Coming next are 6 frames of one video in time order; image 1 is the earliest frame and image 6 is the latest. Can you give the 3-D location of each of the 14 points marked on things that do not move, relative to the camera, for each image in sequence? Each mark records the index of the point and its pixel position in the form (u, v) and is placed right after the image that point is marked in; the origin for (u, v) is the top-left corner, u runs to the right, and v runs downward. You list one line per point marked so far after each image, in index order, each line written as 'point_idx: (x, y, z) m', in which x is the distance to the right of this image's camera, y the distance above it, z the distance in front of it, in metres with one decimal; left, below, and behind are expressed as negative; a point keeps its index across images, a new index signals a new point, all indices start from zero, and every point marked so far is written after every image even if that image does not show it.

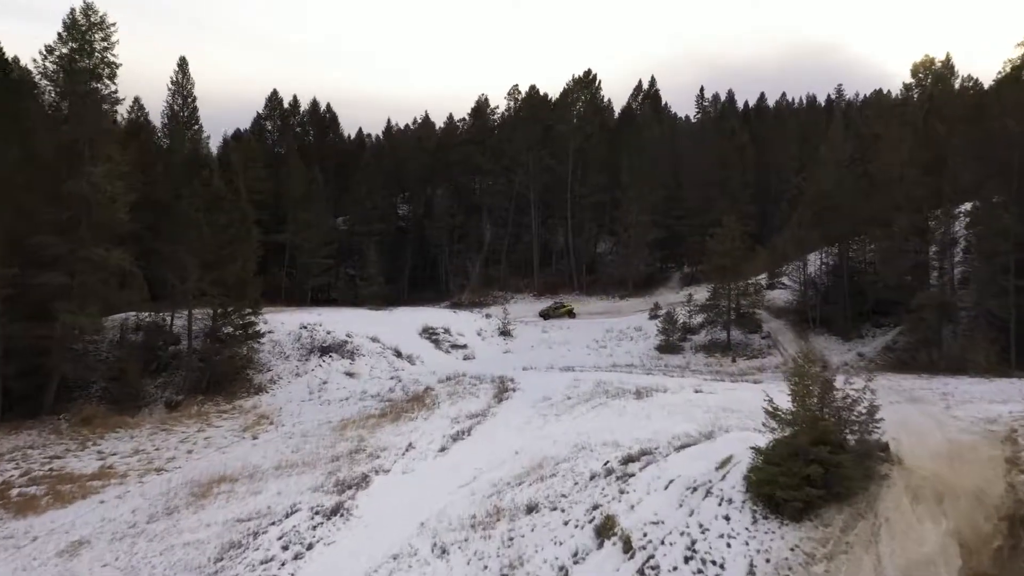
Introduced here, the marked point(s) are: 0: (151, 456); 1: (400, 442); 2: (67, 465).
0: (-8.1, -3.7, +19.3) m
1: (-2.5, -3.4, +18.8) m
2: (-9.5, -3.8, +18.5) m
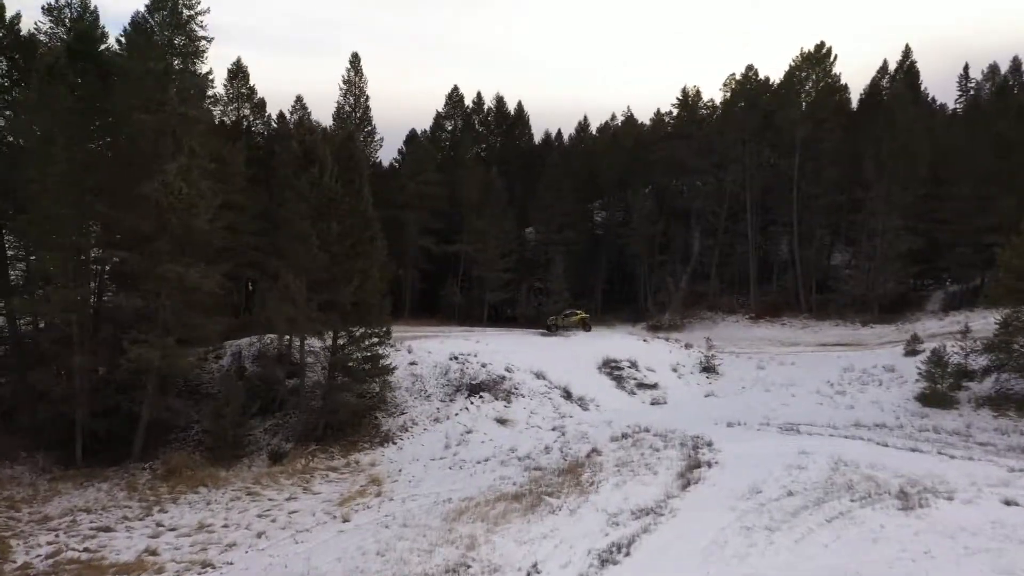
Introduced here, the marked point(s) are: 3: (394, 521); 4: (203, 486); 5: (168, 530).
0: (-5.1, -4.3, +14.5) m
1: (+0.2, -4.0, +12.6) m
2: (-6.7, -4.3, +14.1) m
3: (-2.1, -4.2, +15.1) m
4: (-6.5, -4.1, +17.7) m
5: (-6.1, -4.3, +15.0) m
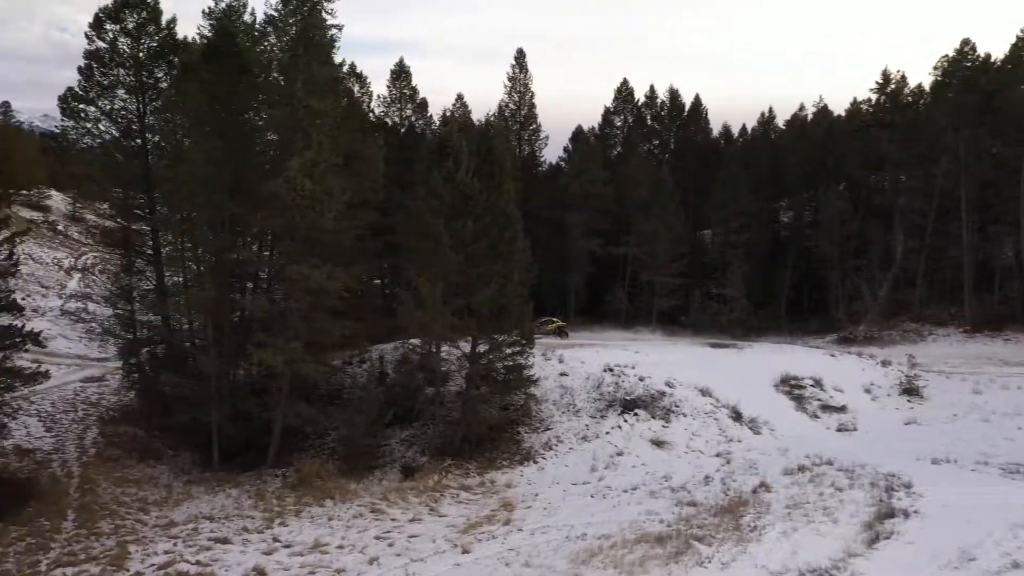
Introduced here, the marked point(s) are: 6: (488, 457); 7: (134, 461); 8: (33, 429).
0: (-3.0, -4.3, +13.3) m
1: (+1.7, -4.1, +10.3) m
2: (-4.6, -4.3, +13.3) m
3: (+0.1, -4.2, +13.3) m
4: (-3.6, -4.2, +16.8) m
5: (-3.8, -4.3, +14.0) m
6: (-0.6, -3.9, +19.4) m
7: (-8.4, -3.8, +18.7) m
8: (-11.2, -3.3, +19.8) m
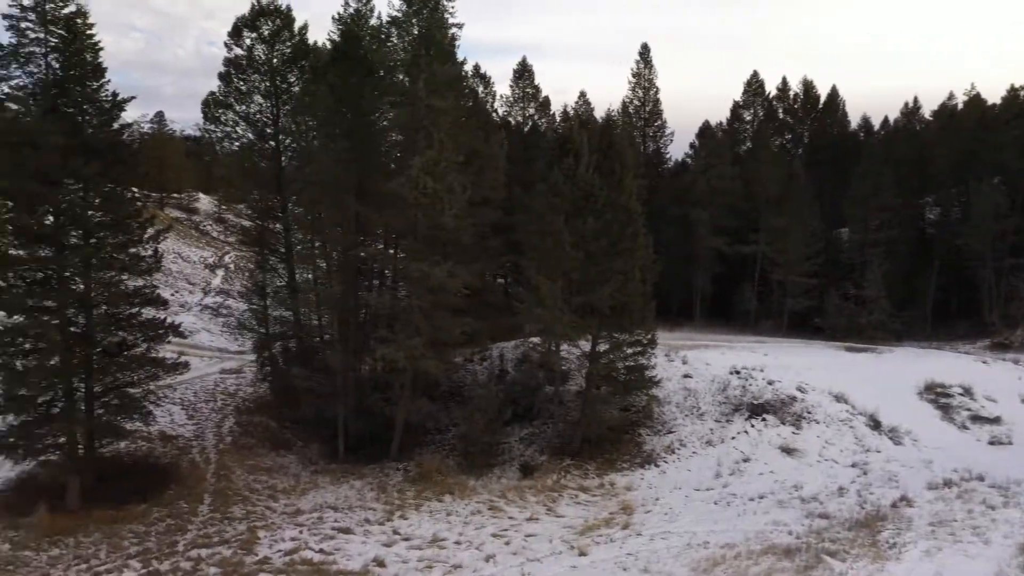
0: (-1.2, -4.2, +13.4) m
1: (+3.1, -4.1, +9.7) m
2: (-2.7, -4.2, +13.6) m
3: (+1.9, -4.2, +12.9) m
4: (-1.3, -4.1, +16.9) m
5: (-1.8, -4.2, +14.2) m
6: (+2.2, -3.9, +19.0) m
7: (-5.7, -3.7, +19.5) m
8: (-8.3, -3.2, +21.0) m
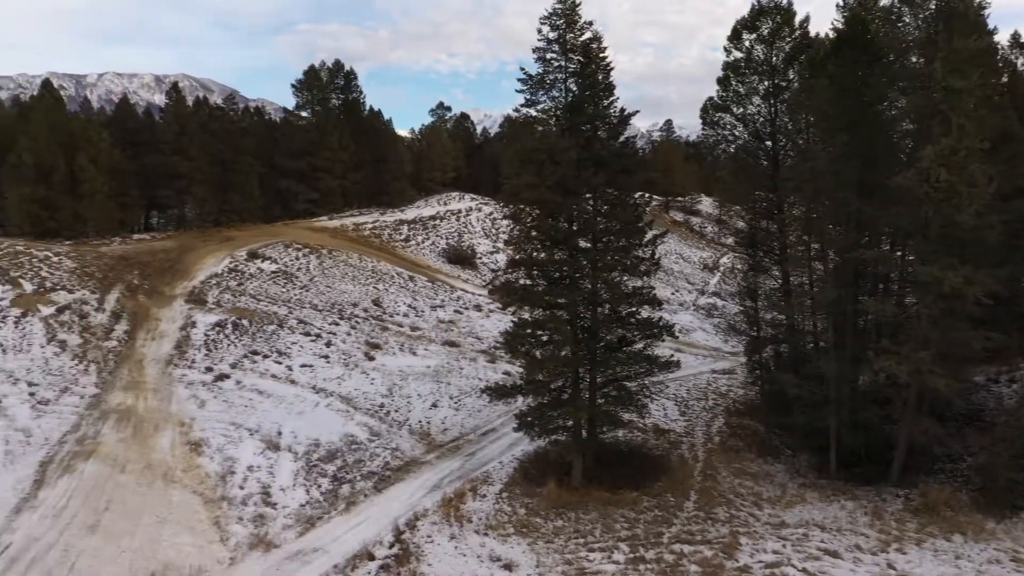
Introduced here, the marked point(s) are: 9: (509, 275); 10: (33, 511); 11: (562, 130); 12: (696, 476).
0: (+5.9, -4.4, +11.7) m
1: (+7.5, -4.3, +6.3) m
2: (+4.7, -4.3, +12.7) m
3: (+8.2, -4.4, +9.6) m
4: (+7.8, -4.3, +14.7) m
5: (+5.8, -4.3, +12.7) m
6: (+11.8, -4.1, +14.6) m
7: (+5.5, -3.8, +19.3) m
8: (+4.1, -3.2, +22.0) m
9: (-0.1, +0.3, +17.5) m
10: (-7.8, -3.6, +13.7) m
11: (+0.9, +3.0, +15.9) m
12: (+3.8, -3.9, +17.6) m
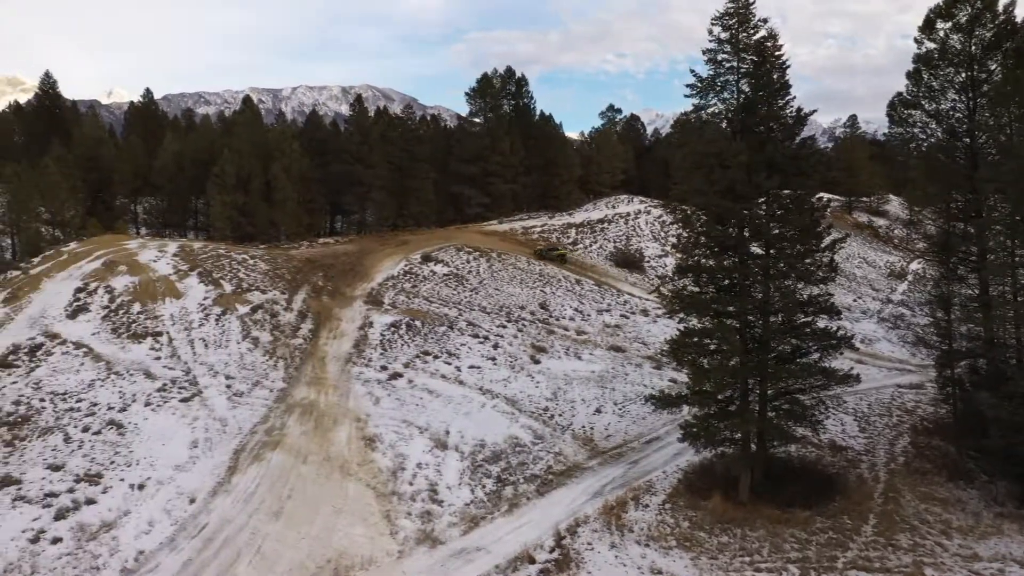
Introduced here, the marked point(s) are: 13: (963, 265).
0: (+8.0, -4.5, +10.3) m
1: (+8.5, -4.5, +4.7) m
2: (+7.0, -4.5, +11.5) m
3: (+9.8, -4.6, +7.8) m
4: (+10.4, -4.5, +12.8) m
5: (+8.1, -4.5, +11.3) m
6: (+14.3, -4.4, +11.9) m
7: (+9.1, -4.0, +17.8) m
8: (+8.3, -3.4, +20.7) m
9: (+3.3, +0.1, +17.2) m
10: (-5.0, -3.7, +15.0) m
11: (+4.0, +2.8, +15.4) m
12: (+7.1, -4.1, +16.5) m
13: (+10.3, +0.5, +19.2) m
